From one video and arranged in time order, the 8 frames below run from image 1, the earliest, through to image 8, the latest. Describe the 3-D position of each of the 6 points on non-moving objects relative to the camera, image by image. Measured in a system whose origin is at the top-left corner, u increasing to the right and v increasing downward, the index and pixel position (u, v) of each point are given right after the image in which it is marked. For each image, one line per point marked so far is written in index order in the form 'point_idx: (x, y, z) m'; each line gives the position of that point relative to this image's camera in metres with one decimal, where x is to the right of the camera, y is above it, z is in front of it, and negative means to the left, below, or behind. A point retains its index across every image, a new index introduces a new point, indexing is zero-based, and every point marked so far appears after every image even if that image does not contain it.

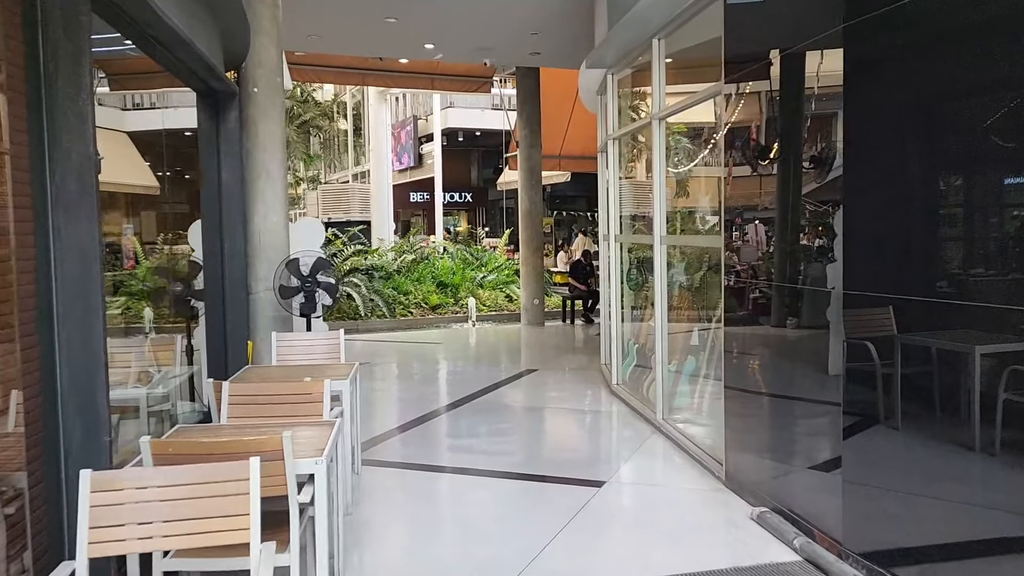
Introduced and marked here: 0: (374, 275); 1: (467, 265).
0: (-2.2, +0.2, +13.6) m
1: (-0.8, +0.4, +15.4) m
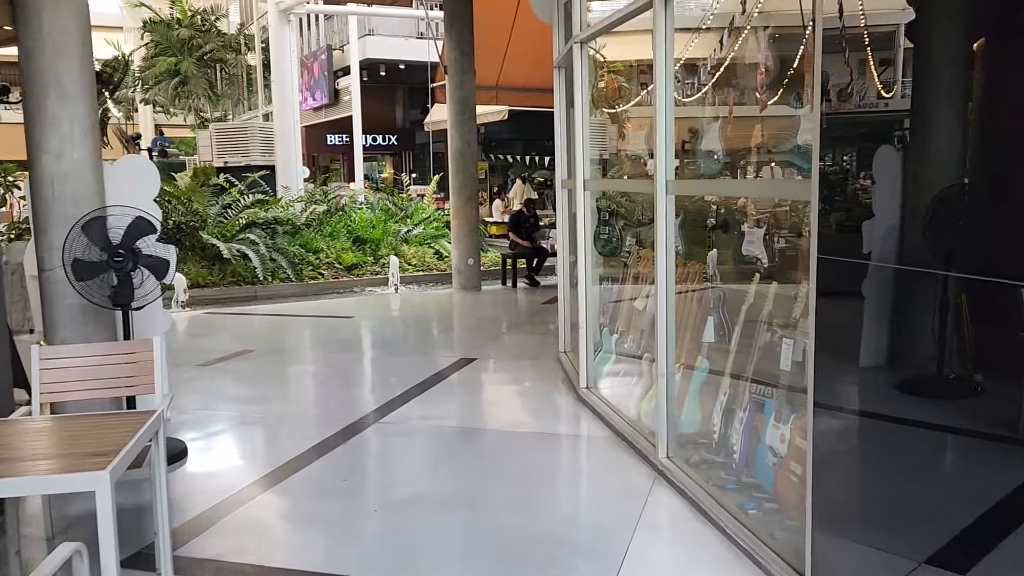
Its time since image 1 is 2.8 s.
0: (-3.2, +0.8, +11.5) m
1: (-2.0, +1.1, +13.3) m
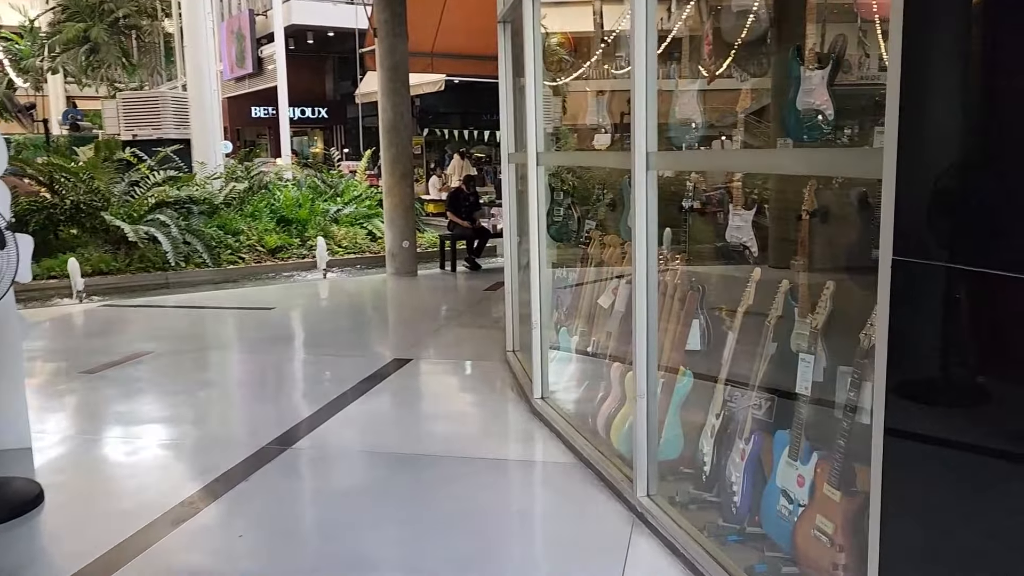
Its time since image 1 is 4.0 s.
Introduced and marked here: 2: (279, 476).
0: (-4.0, +1.0, +10.5) m
1: (-2.9, +1.4, +12.4) m
2: (-1.0, -0.8, +3.7) m
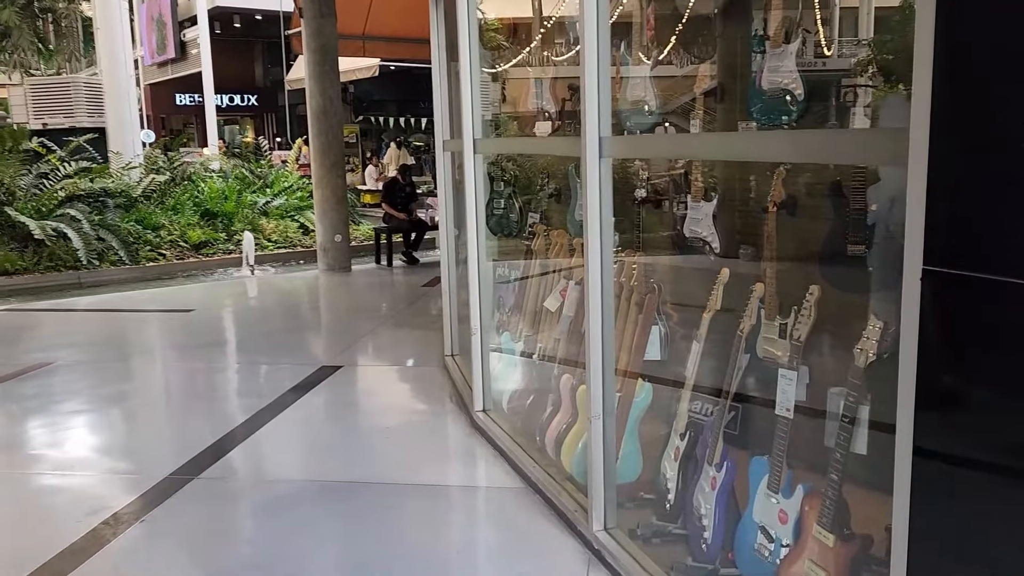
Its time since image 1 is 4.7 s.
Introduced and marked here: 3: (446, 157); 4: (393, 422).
0: (-4.7, +1.0, +9.8) m
1: (-3.7, +1.4, +11.8) m
2: (-1.3, -0.9, +3.2) m
3: (-0.4, +0.7, +4.7) m
4: (-0.6, -0.7, +4.2) m
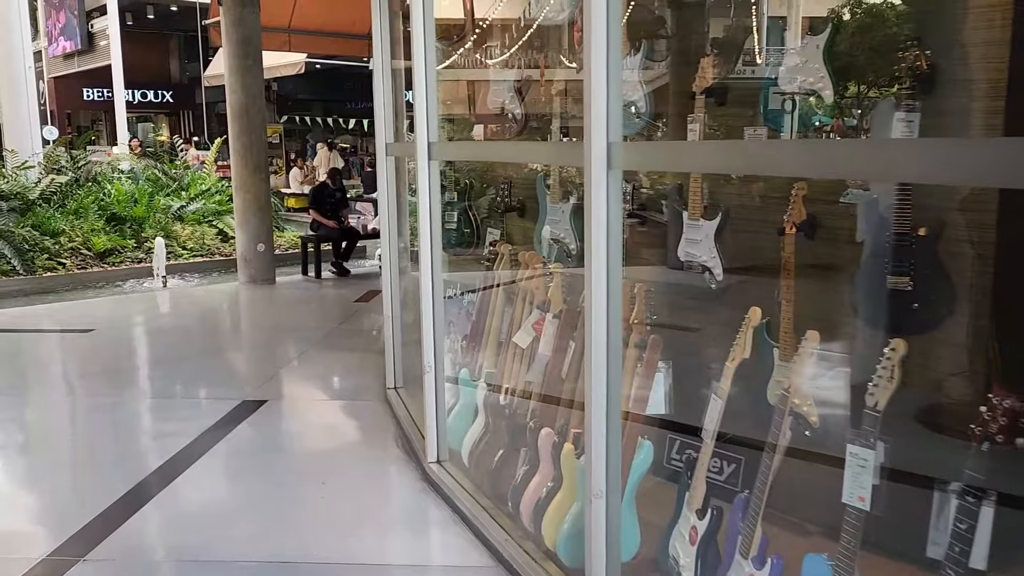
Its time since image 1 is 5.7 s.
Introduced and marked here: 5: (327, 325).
0: (-5.4, +0.8, +8.8) m
1: (-4.6, +1.3, +10.9) m
2: (-1.4, -1.0, +2.6) m
3: (-0.6, +0.6, +4.2) m
4: (-0.8, -0.8, +3.6) m
5: (-1.4, -0.3, +6.5) m
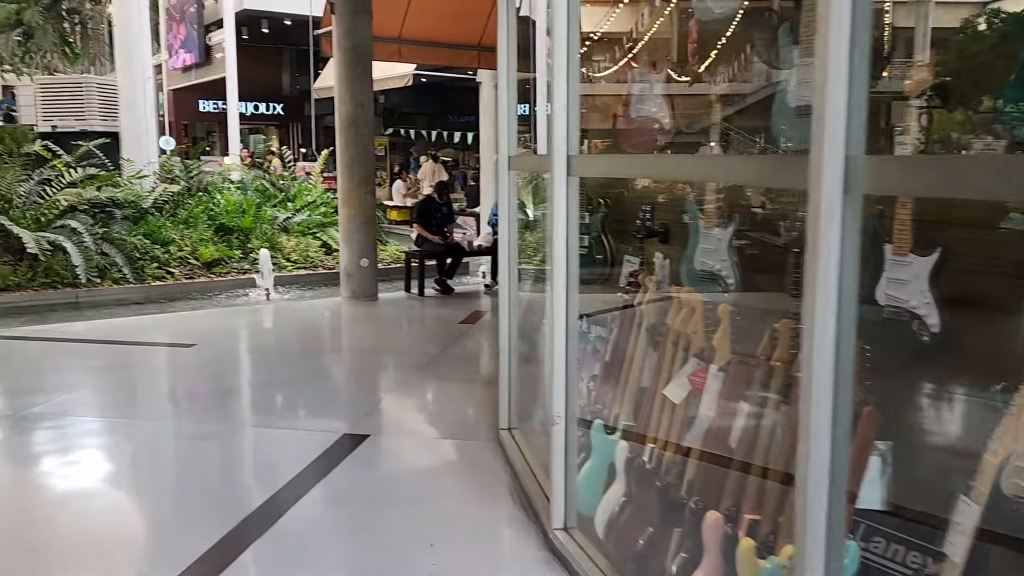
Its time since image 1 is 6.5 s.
0: (-4.2, +0.8, +8.9) m
1: (-3.2, +1.1, +10.9) m
2: (-1.0, -1.0, +2.2) m
3: (0.0, +0.5, +3.7) m
4: (-0.3, -0.9, +3.2) m
5: (-0.6, -0.4, +6.2) m
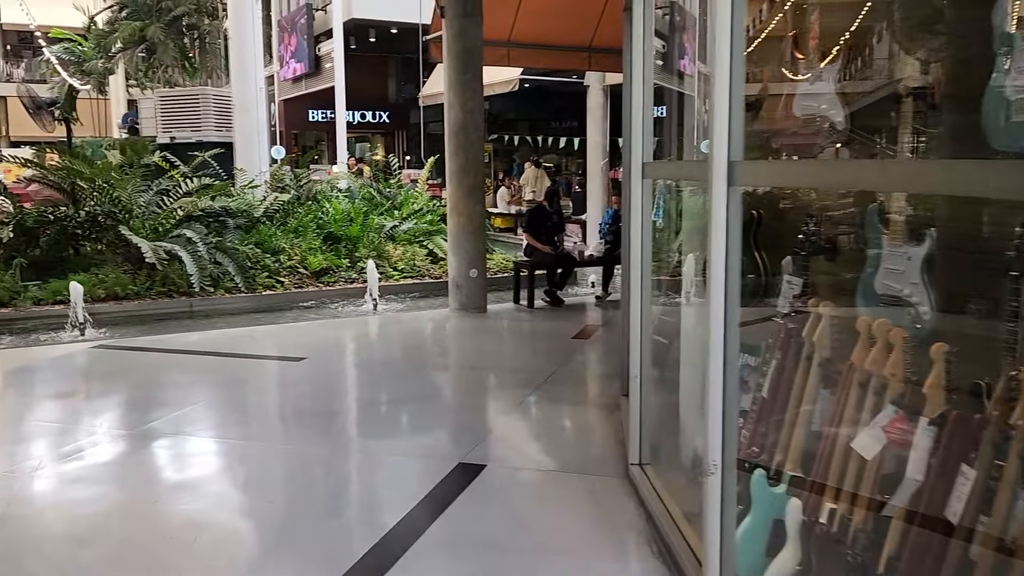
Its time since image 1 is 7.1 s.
0: (-3.1, +0.7, +9.0) m
1: (-1.8, +1.0, +10.8) m
2: (-0.6, -1.1, +2.0) m
3: (+0.5, +0.4, +3.4) m
4: (+0.2, -1.0, +2.8) m
5: (+0.2, -0.5, +5.9) m
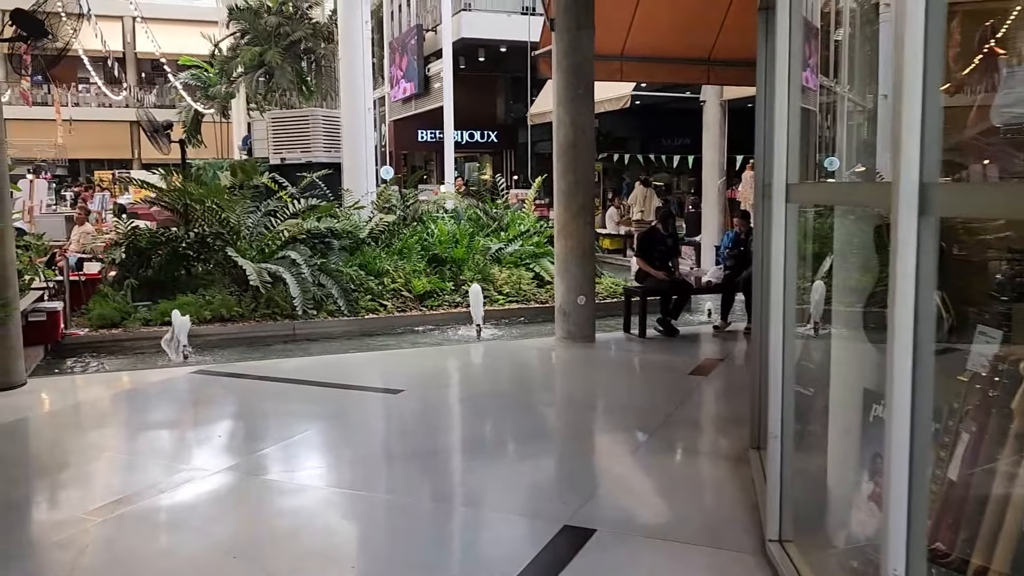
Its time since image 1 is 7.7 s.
0: (-1.9, +0.4, +8.9) m
1: (-0.4, +0.7, +10.6) m
2: (-0.4, -1.2, +1.6) m
3: (+0.9, +0.3, +2.9) m
4: (+0.5, -1.1, +2.4) m
5: (+0.9, -0.7, +5.4) m
